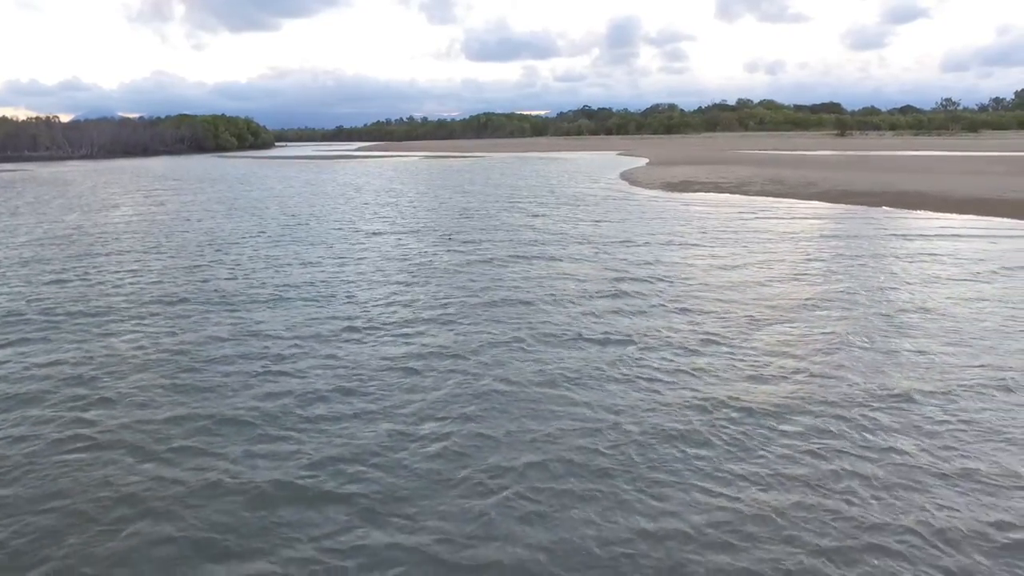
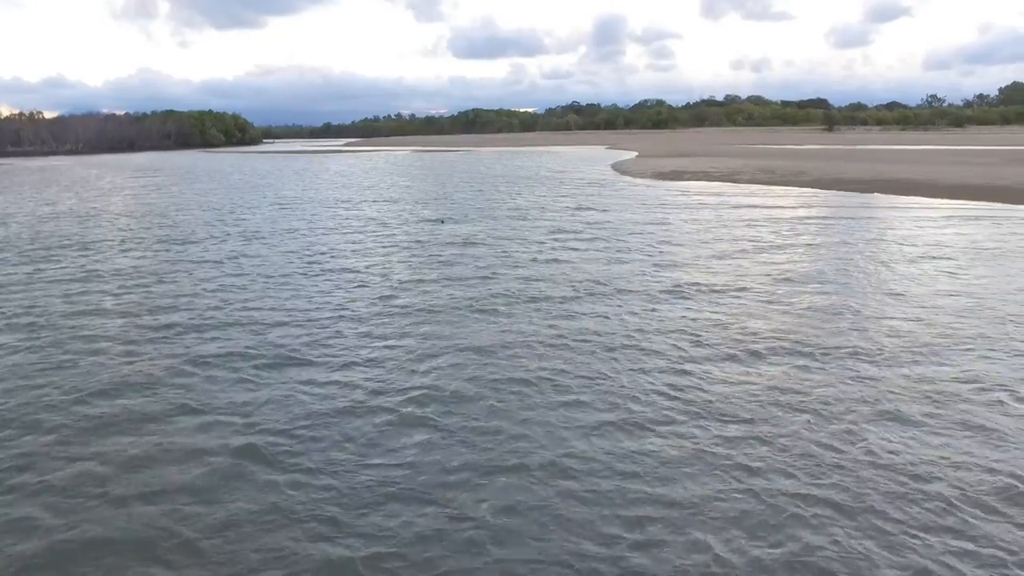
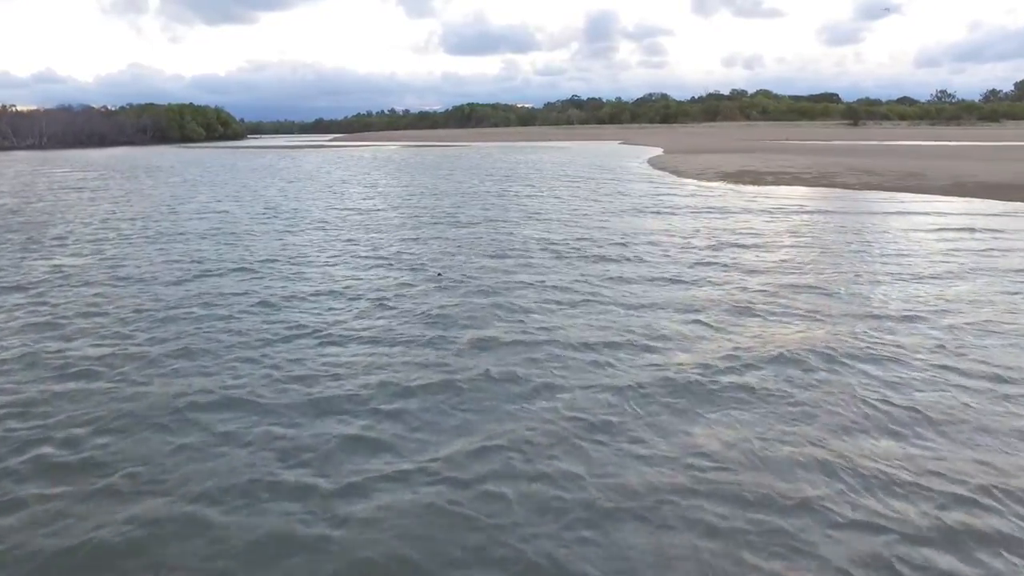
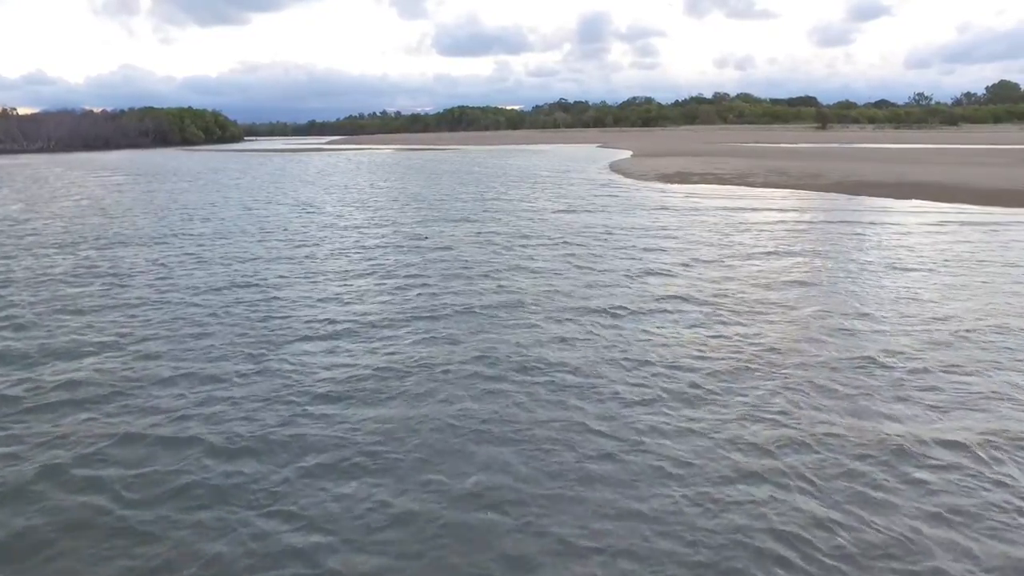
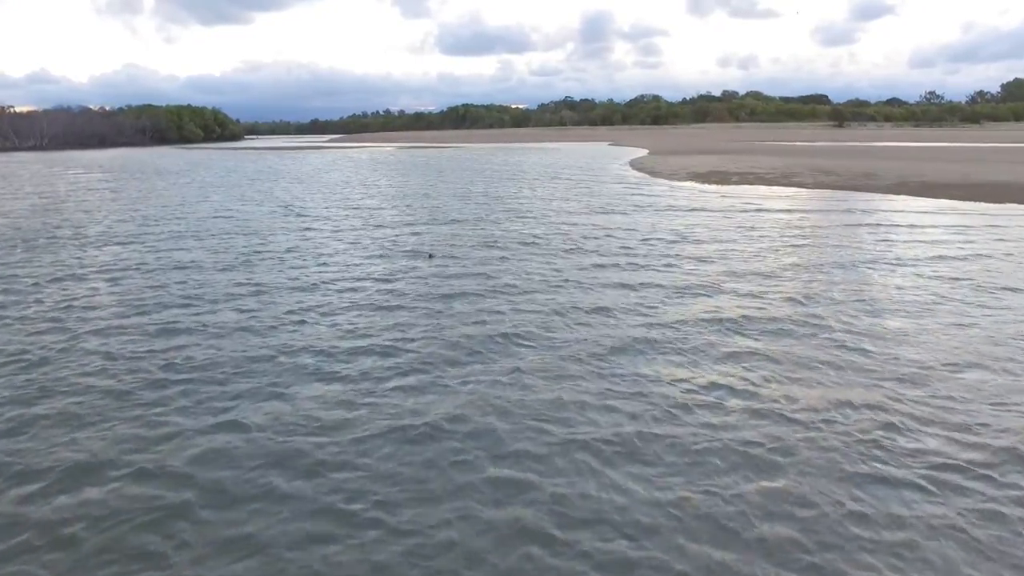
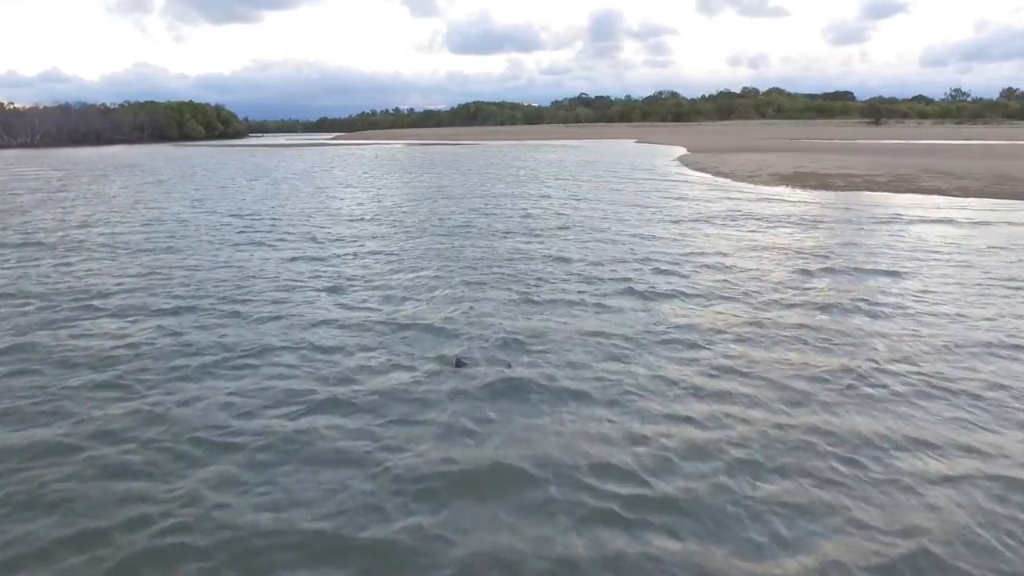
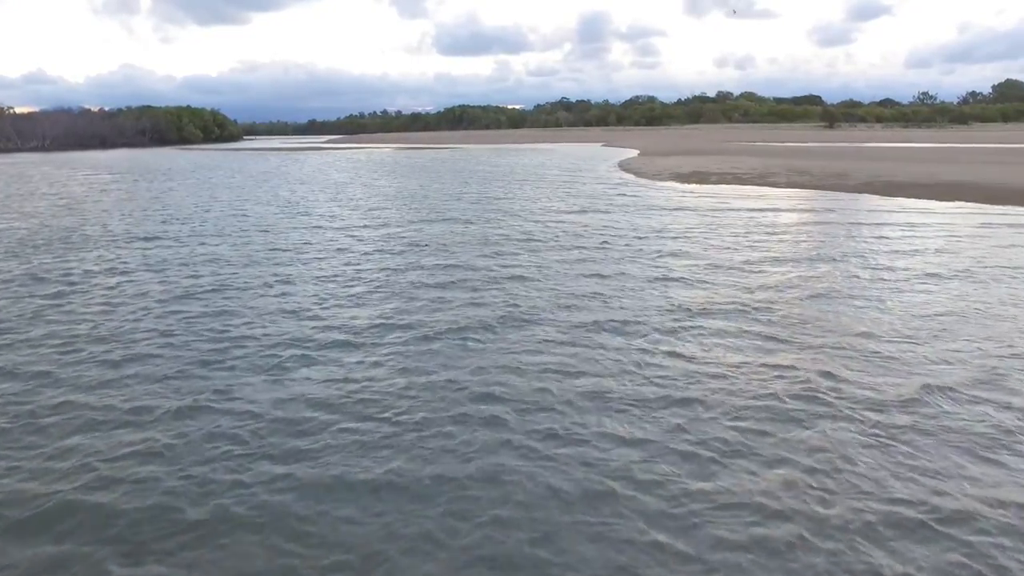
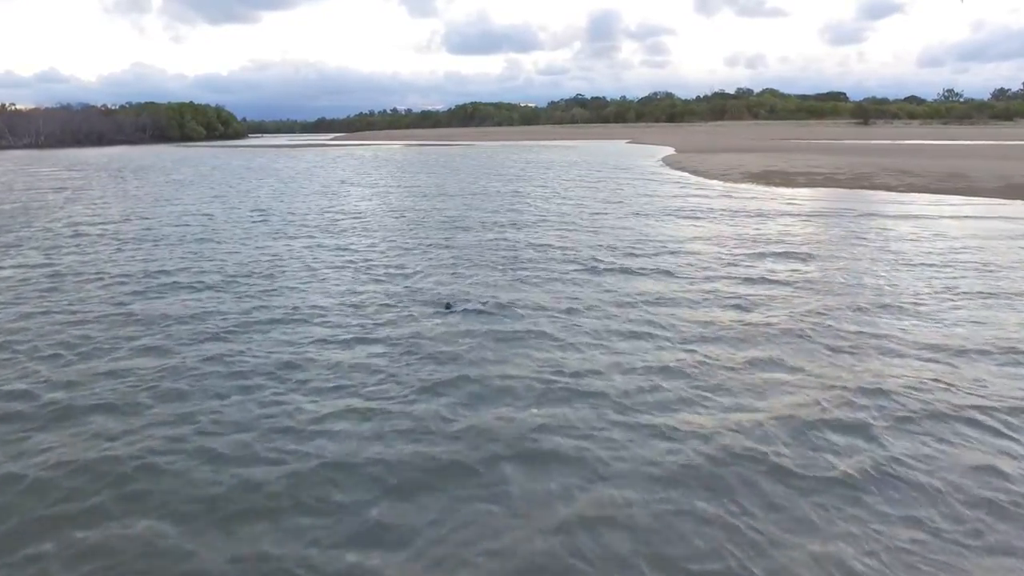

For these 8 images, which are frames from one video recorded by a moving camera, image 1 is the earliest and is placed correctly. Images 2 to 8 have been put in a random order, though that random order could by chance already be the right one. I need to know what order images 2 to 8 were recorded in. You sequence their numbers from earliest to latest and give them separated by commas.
2, 4, 7, 5, 3, 8, 6
